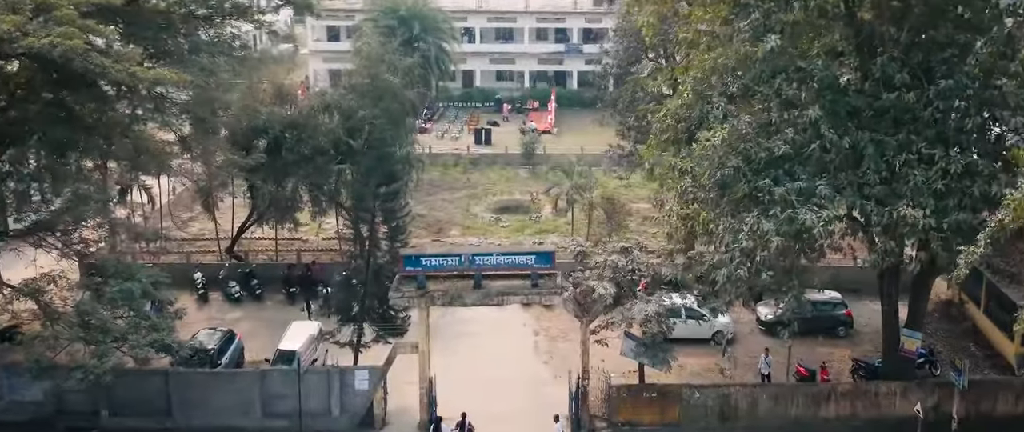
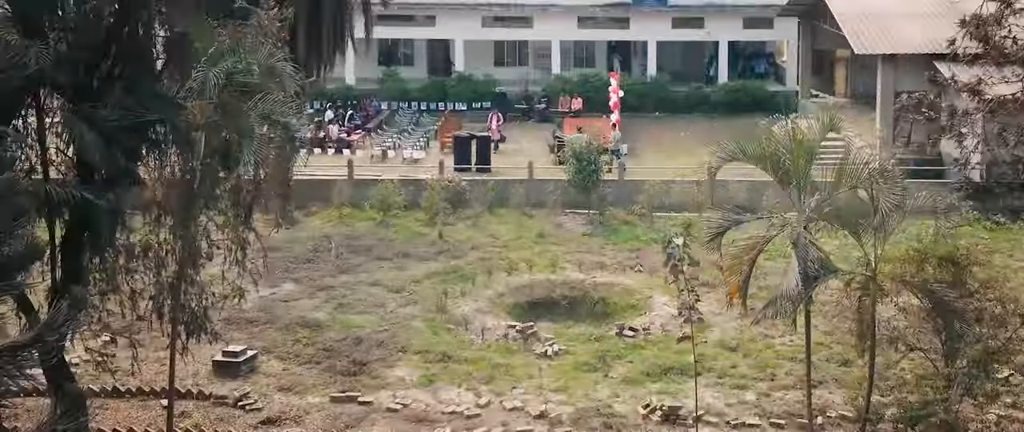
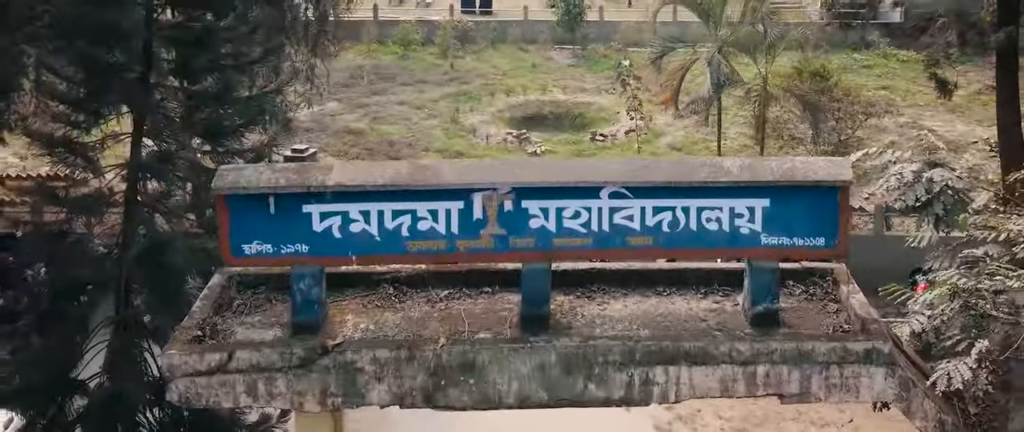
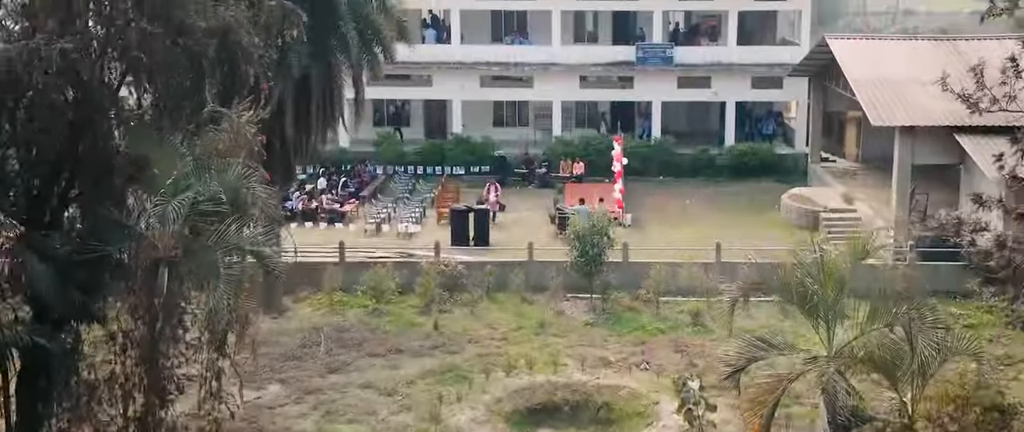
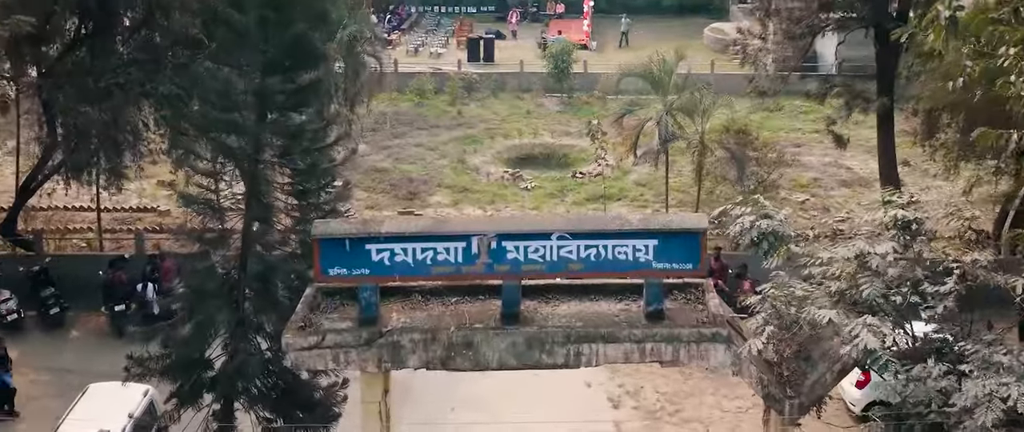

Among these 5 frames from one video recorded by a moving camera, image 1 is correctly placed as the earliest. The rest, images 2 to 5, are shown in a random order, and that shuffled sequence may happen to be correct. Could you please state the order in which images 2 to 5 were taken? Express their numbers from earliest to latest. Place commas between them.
5, 3, 2, 4
